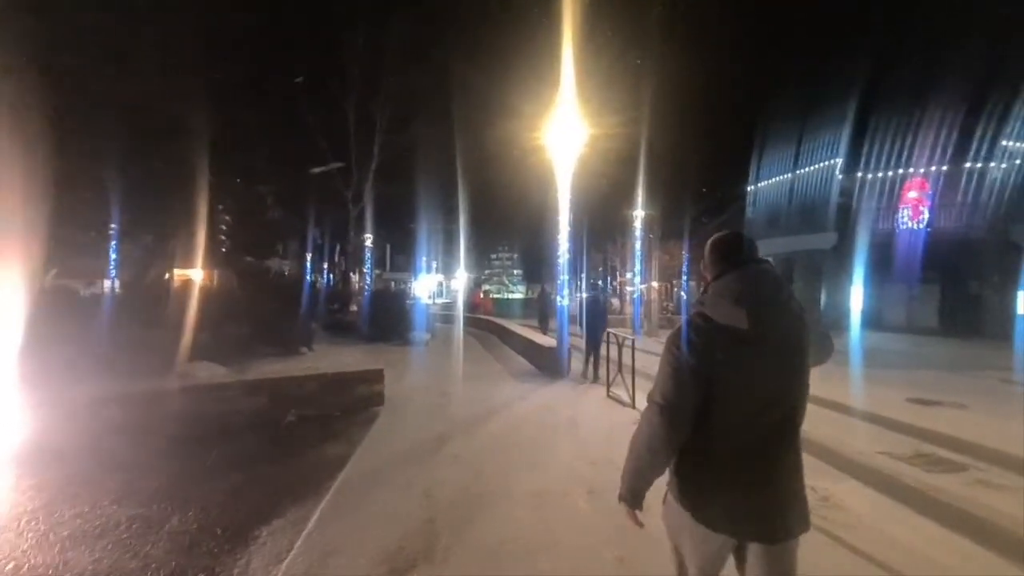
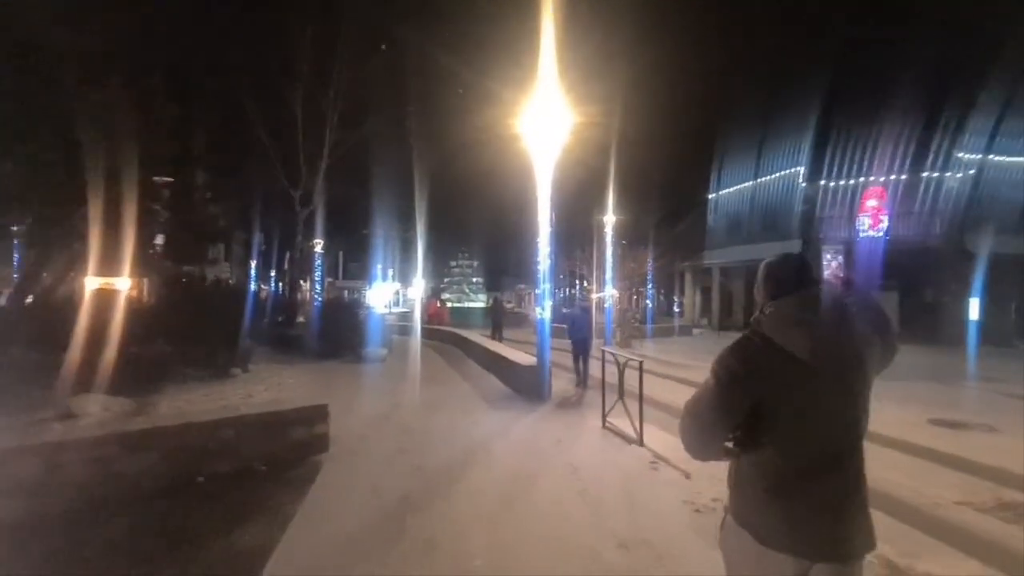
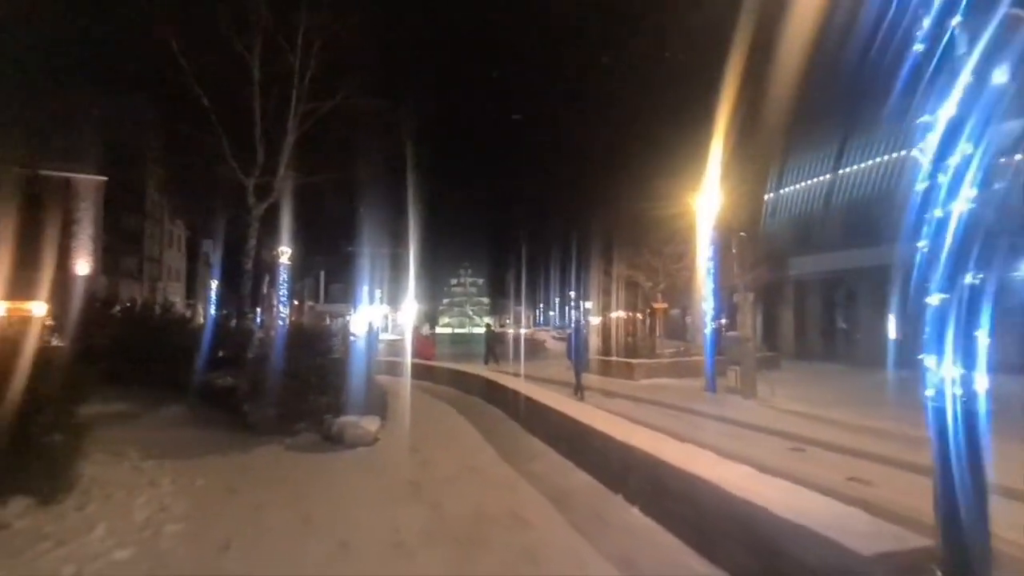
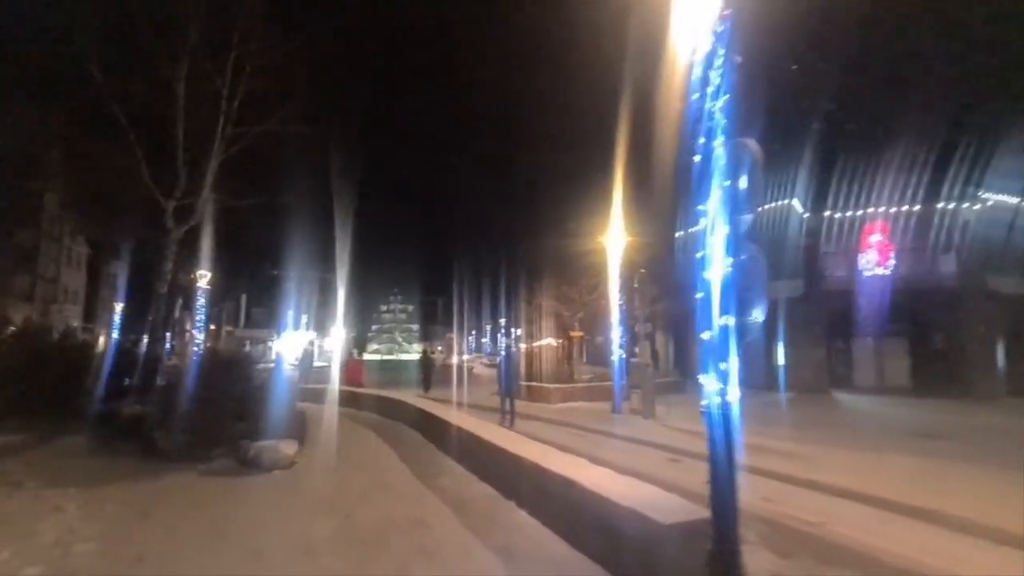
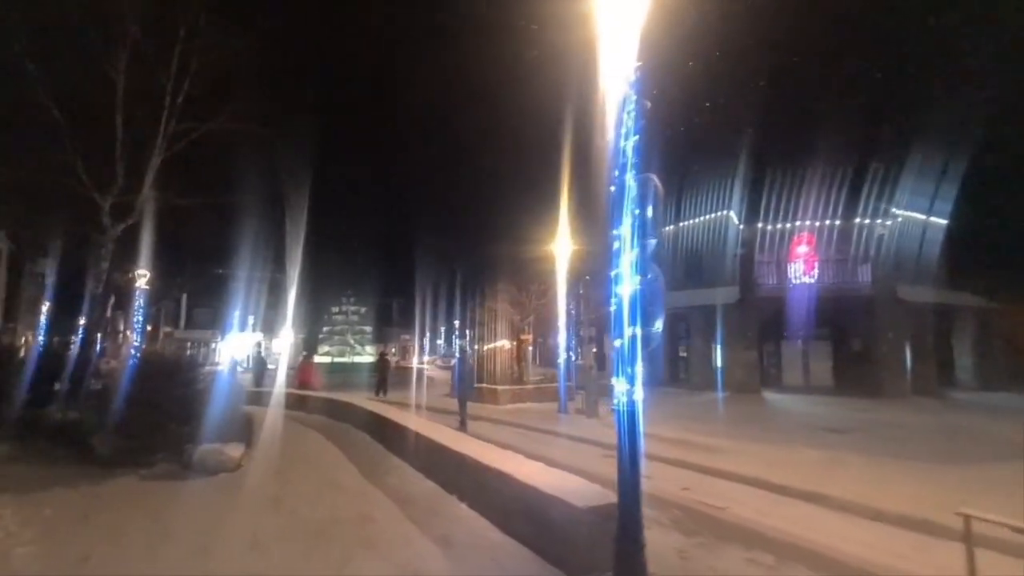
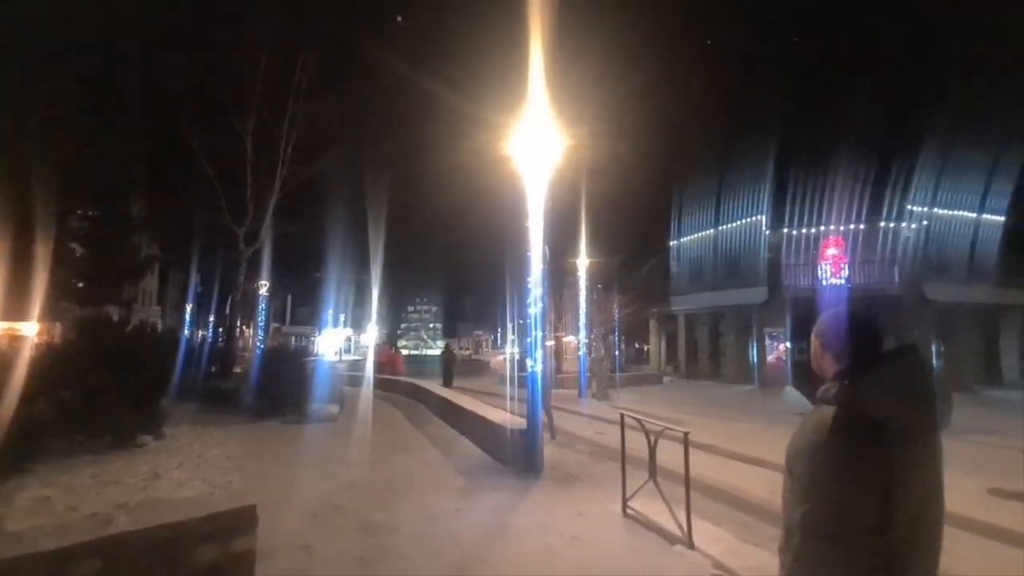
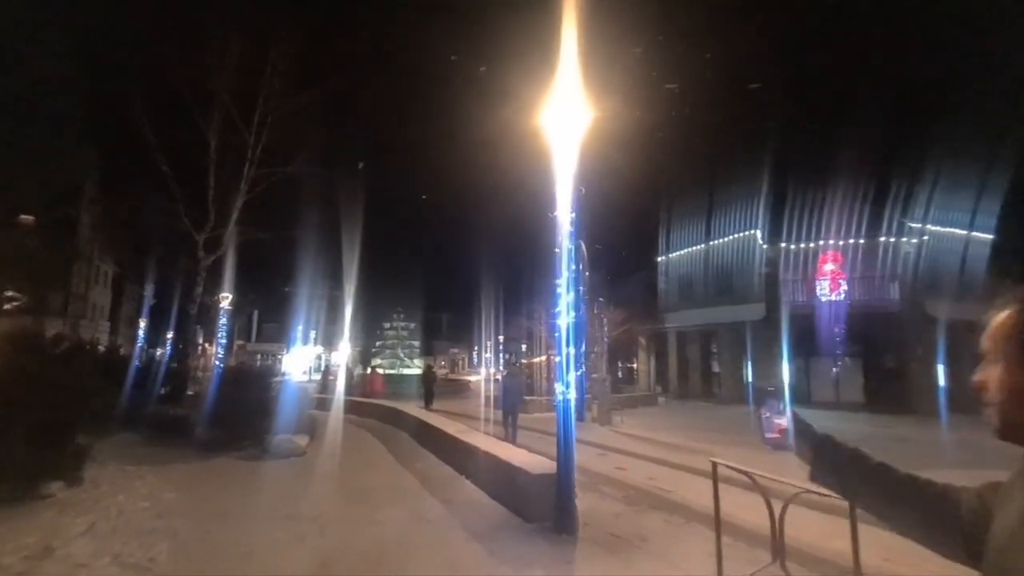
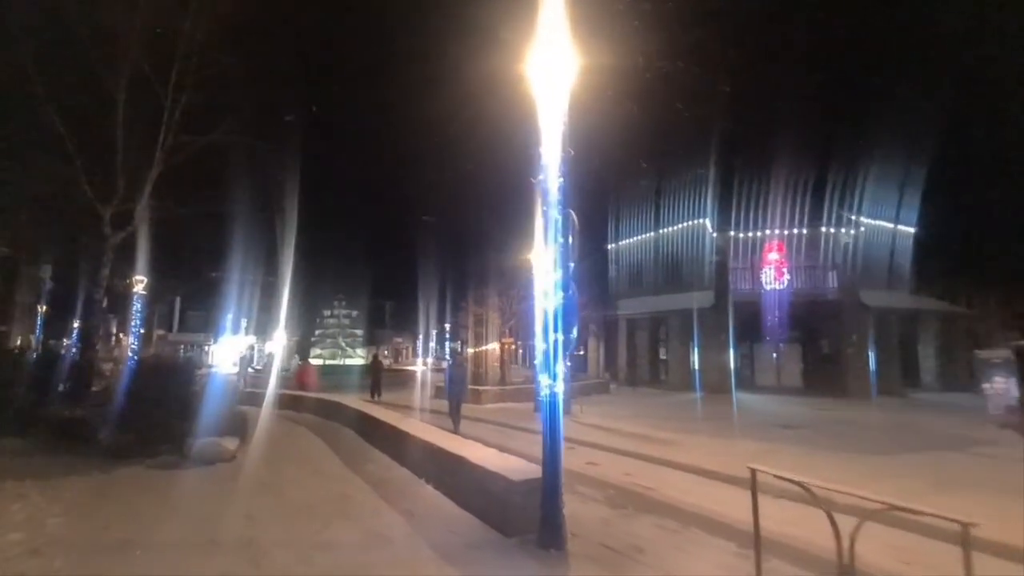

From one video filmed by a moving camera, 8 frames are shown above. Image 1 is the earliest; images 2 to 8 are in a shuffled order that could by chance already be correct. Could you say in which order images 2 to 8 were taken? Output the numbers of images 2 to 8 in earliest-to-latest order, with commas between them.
2, 6, 7, 8, 5, 4, 3
